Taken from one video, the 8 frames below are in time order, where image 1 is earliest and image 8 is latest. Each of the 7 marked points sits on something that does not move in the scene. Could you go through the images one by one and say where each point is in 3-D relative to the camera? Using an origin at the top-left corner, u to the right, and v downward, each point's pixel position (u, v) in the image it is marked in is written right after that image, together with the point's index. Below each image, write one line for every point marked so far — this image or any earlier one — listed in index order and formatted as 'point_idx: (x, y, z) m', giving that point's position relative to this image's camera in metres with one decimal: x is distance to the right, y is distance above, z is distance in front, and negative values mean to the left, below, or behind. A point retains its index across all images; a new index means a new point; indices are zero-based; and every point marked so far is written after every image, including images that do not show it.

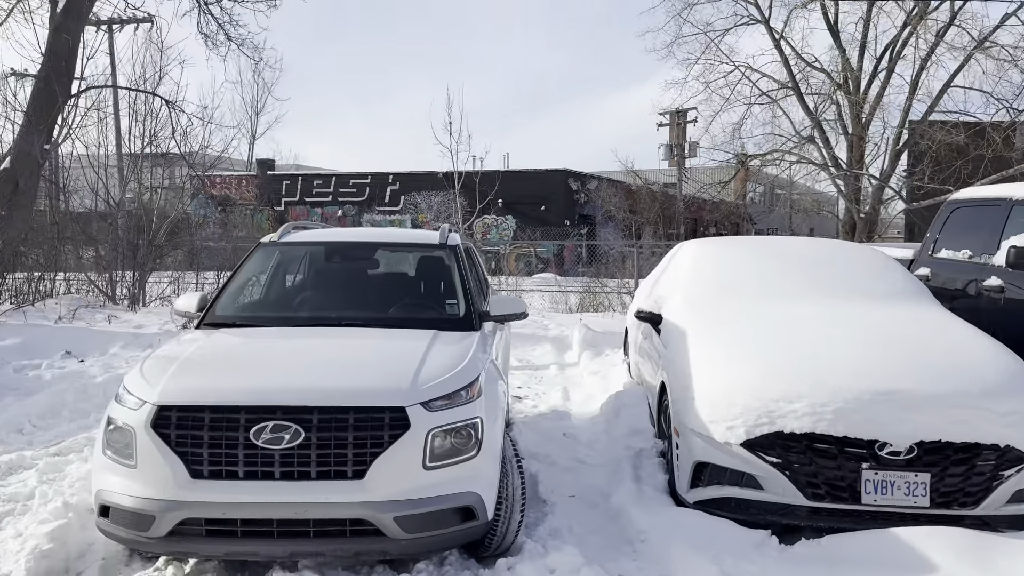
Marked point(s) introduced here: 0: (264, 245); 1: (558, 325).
0: (-1.6, +0.3, +5.2) m
1: (+0.6, -0.5, +10.8) m
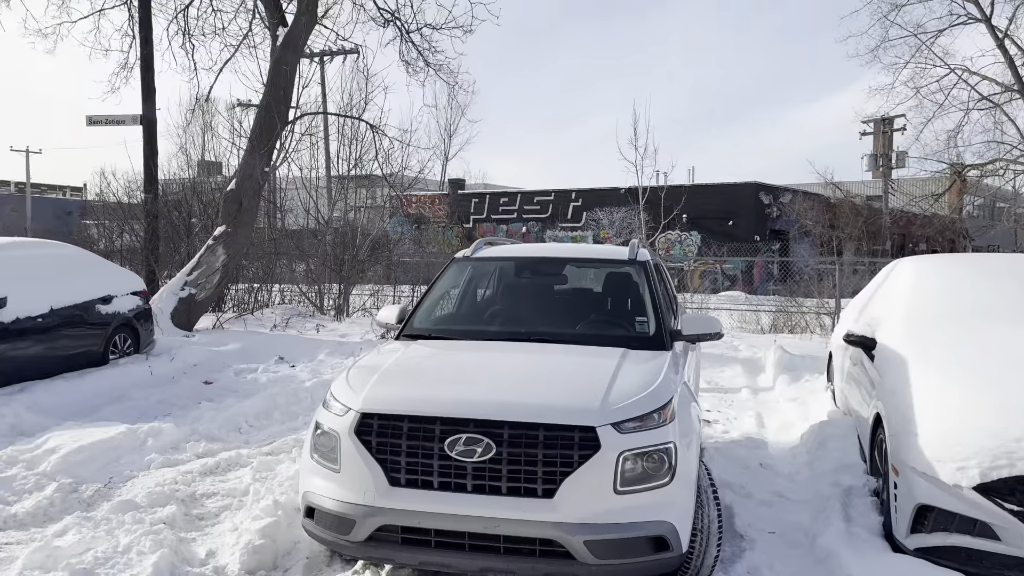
0: (-0.4, +0.2, +5.3) m
1: (+3.0, -0.7, +10.3) m
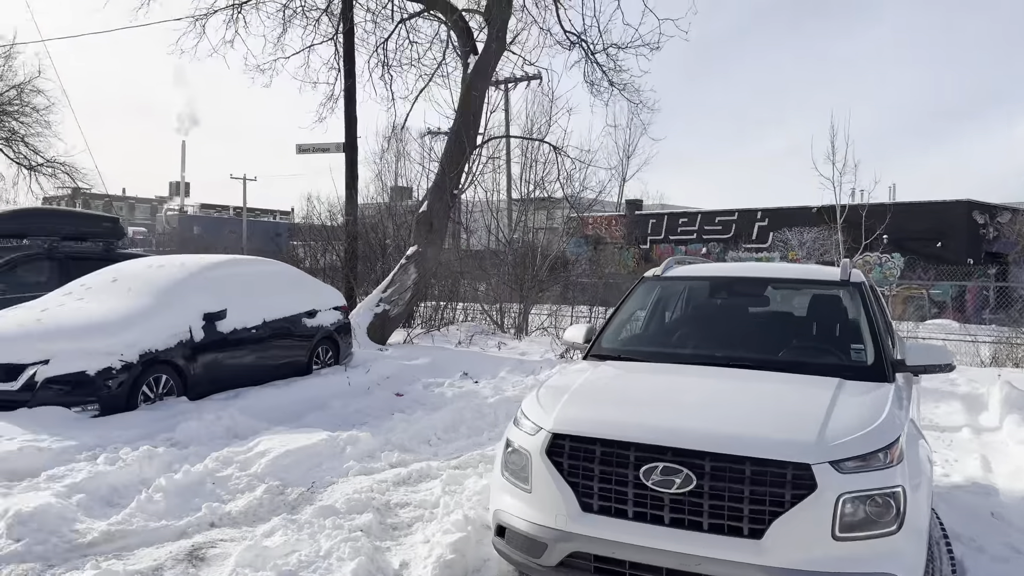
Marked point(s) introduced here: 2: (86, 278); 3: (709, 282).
0: (+0.9, +0.1, +5.2) m
1: (+5.2, -1.0, +9.3) m
2: (-3.9, +0.1, +7.5) m
3: (+1.2, 0.0, +4.9) m
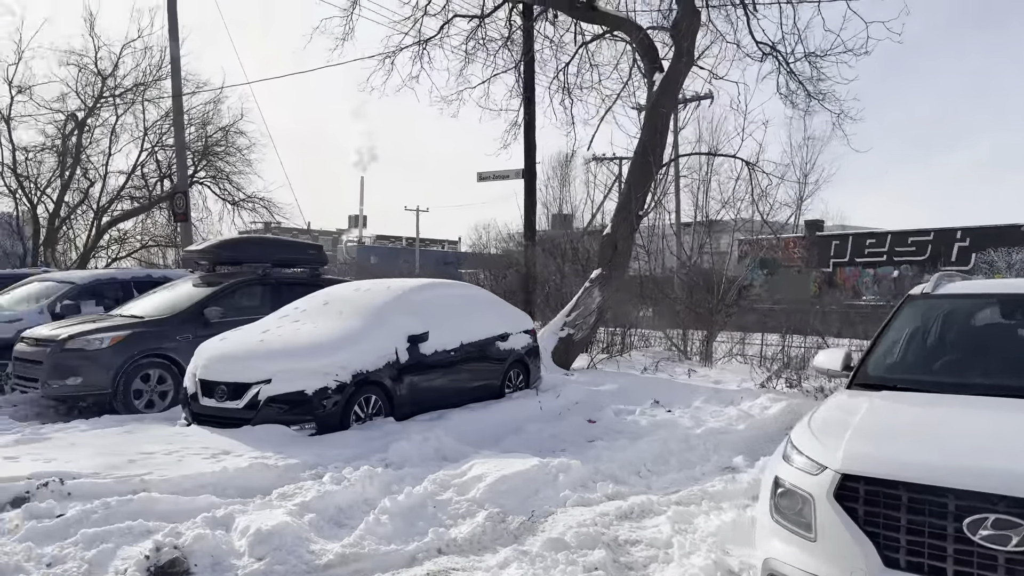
0: (+2.2, -0.1, +4.6) m
1: (+7.3, -1.3, +7.7) m
2: (-2.0, -0.1, +7.8) m
3: (+2.5, -0.1, +4.3) m
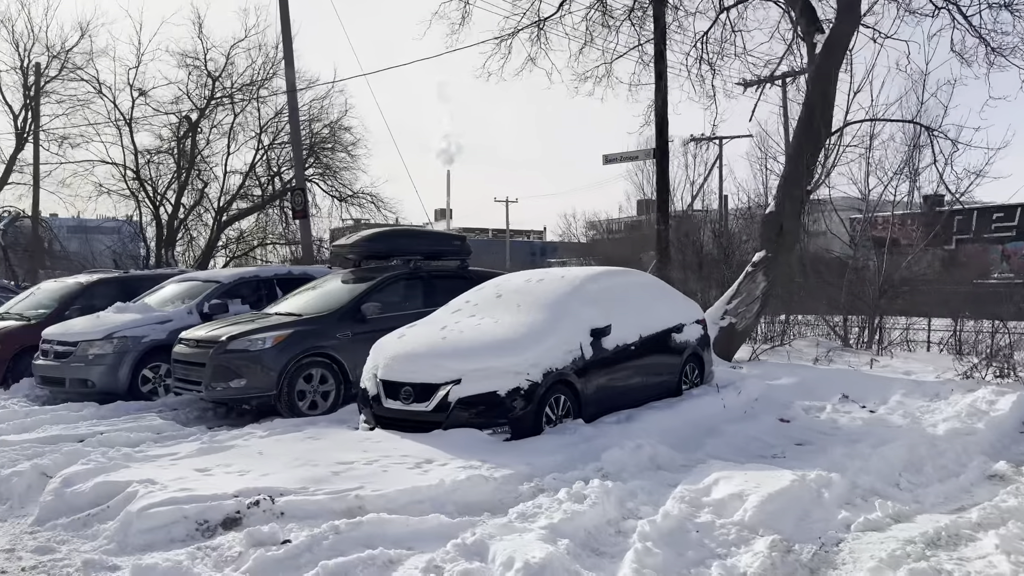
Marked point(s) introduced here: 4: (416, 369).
0: (+3.5, +0.1, +3.6) m
1: (+8.9, -1.0, +6.3) m
2: (-0.4, -0.1, +7.3) m
3: (+3.7, +0.1, +3.3) m
4: (-0.7, -0.6, +6.1) m
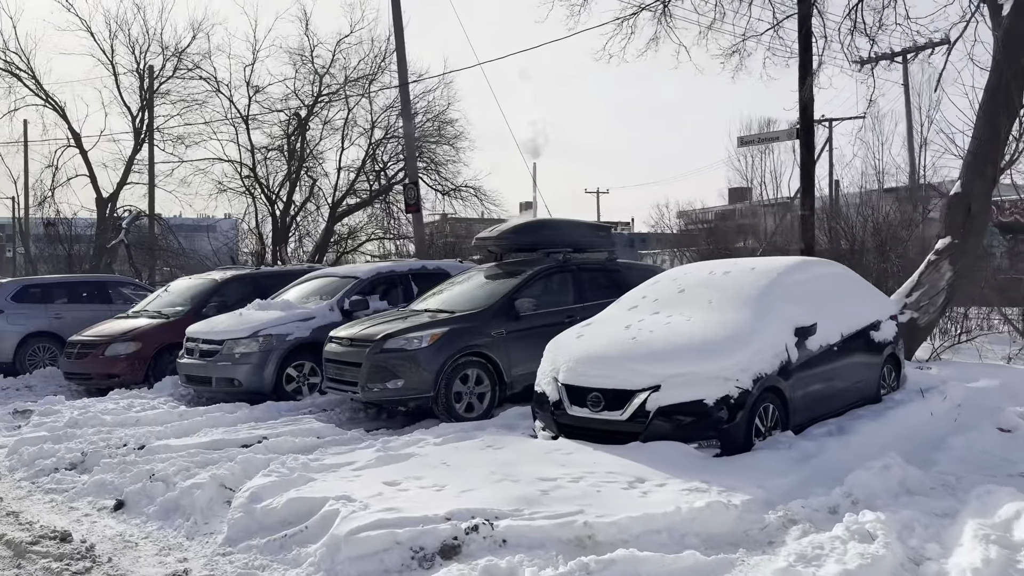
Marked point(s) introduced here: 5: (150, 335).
0: (+4.6, +0.1, +2.6) m
1: (+10.2, -0.8, +4.7) m
2: (+1.1, 0.0, +6.6) m
3: (+4.8, +0.1, +2.2) m
4: (+0.6, -0.6, +5.5) m
5: (-4.8, -0.6, +10.8) m
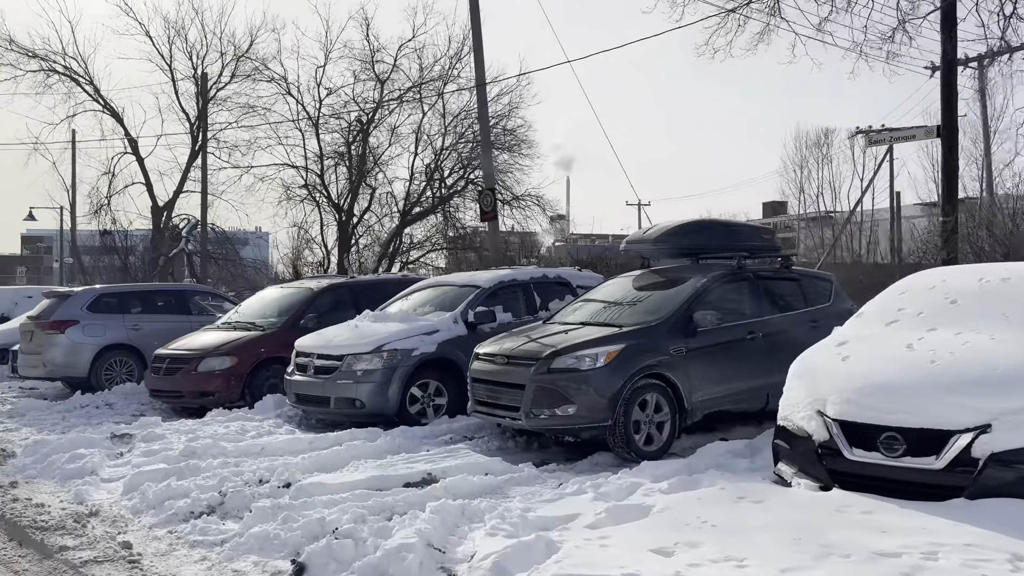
0: (+5.9, +0.1, +1.3) m
1: (+11.6, -0.9, +3.2) m
2: (+2.6, -0.1, +5.4) m
3: (+6.1, +0.1, +0.9) m
4: (+2.1, -0.6, +4.3) m
5: (-3.2, -0.7, +9.8) m
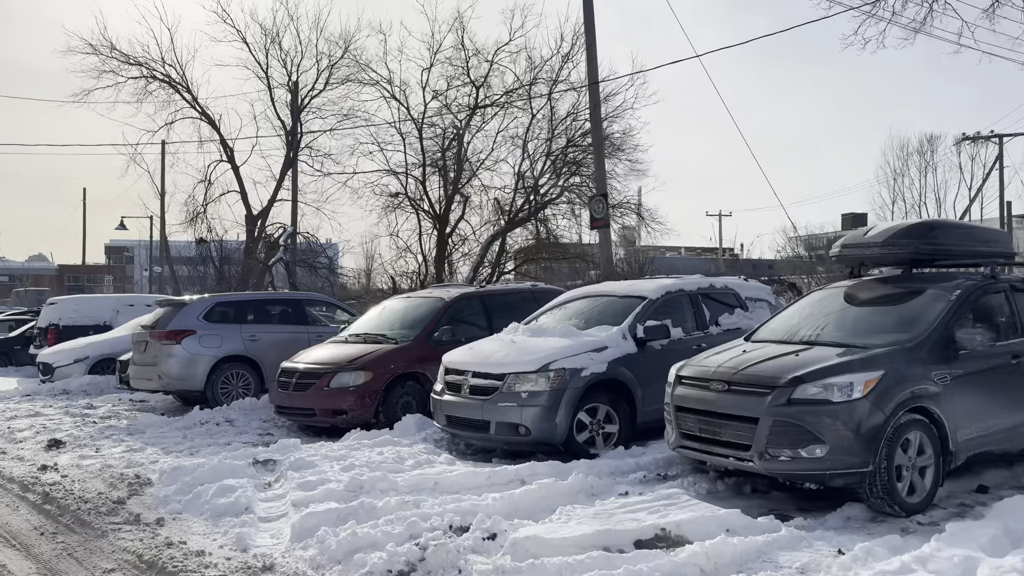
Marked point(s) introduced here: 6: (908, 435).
0: (+7.0, +0.1, -0.3) m
1: (+12.8, -1.0, +1.2) m
2: (+4.0, -0.2, +4.1) m
3: (+7.2, +0.1, -0.6) m
4: (+3.4, -0.7, +3.0) m
5: (-1.4, -0.8, +8.9) m
6: (+2.6, -0.9, +5.3) m
